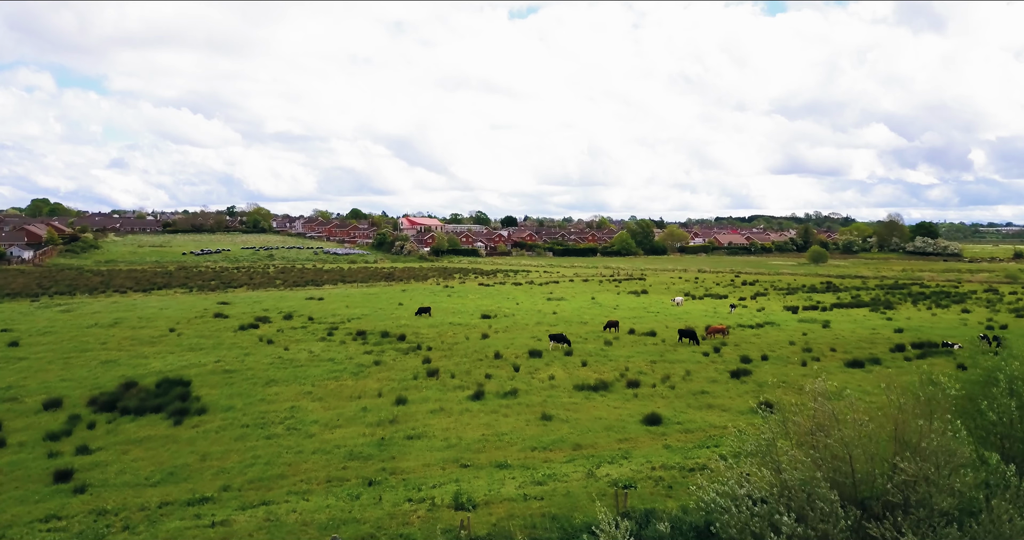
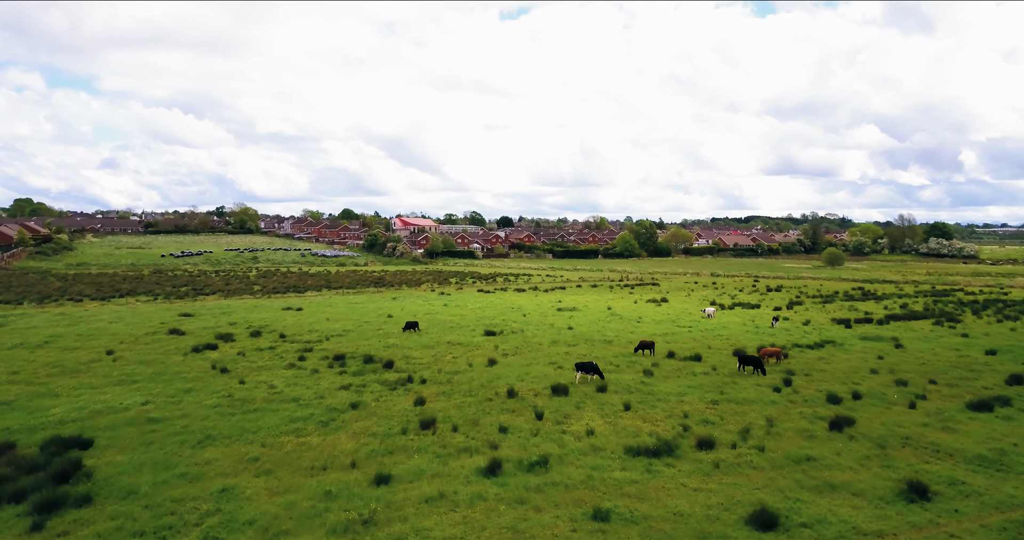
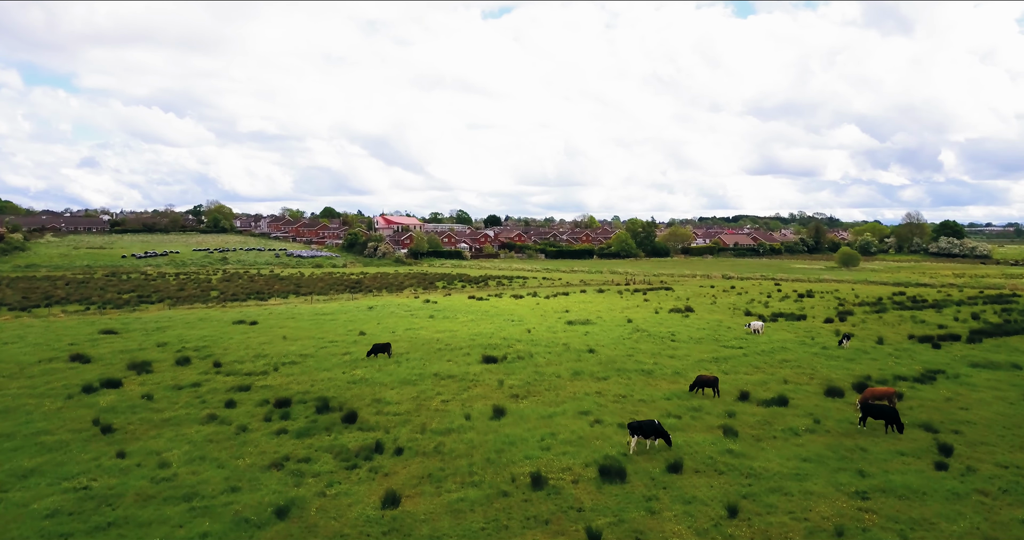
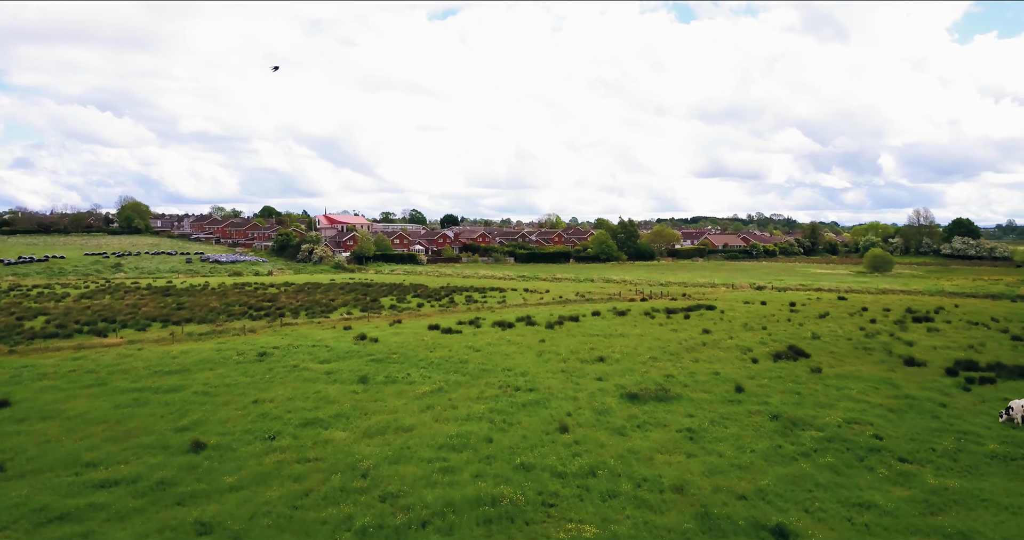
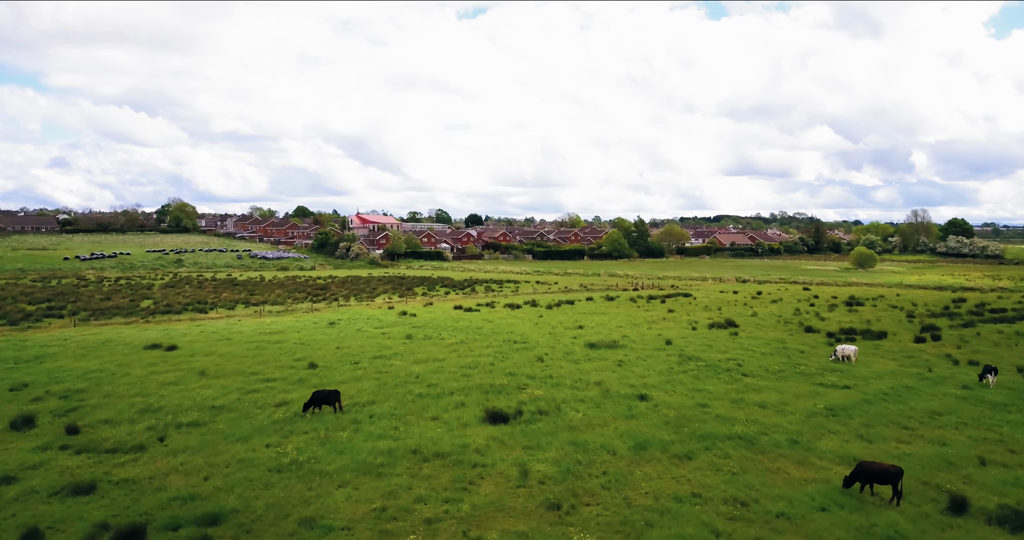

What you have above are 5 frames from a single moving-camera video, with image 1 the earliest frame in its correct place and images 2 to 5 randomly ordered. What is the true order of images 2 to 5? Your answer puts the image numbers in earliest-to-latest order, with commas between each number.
2, 3, 5, 4
